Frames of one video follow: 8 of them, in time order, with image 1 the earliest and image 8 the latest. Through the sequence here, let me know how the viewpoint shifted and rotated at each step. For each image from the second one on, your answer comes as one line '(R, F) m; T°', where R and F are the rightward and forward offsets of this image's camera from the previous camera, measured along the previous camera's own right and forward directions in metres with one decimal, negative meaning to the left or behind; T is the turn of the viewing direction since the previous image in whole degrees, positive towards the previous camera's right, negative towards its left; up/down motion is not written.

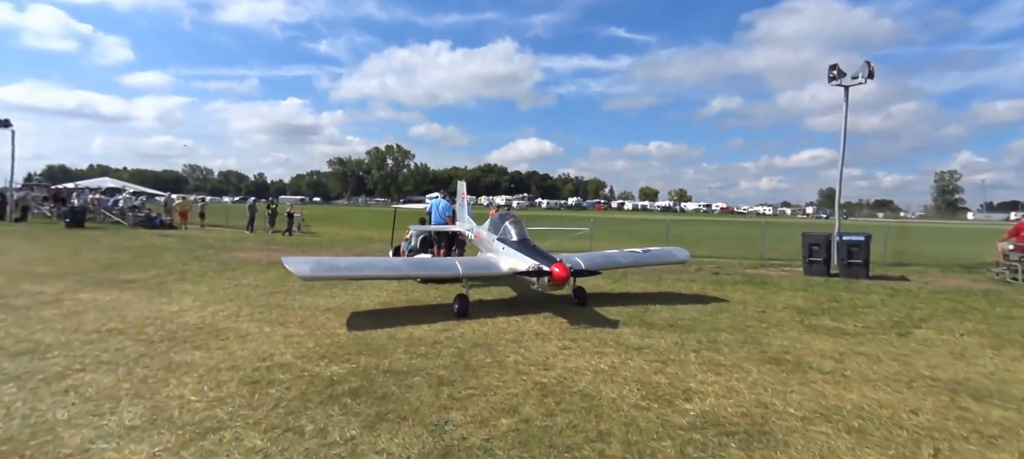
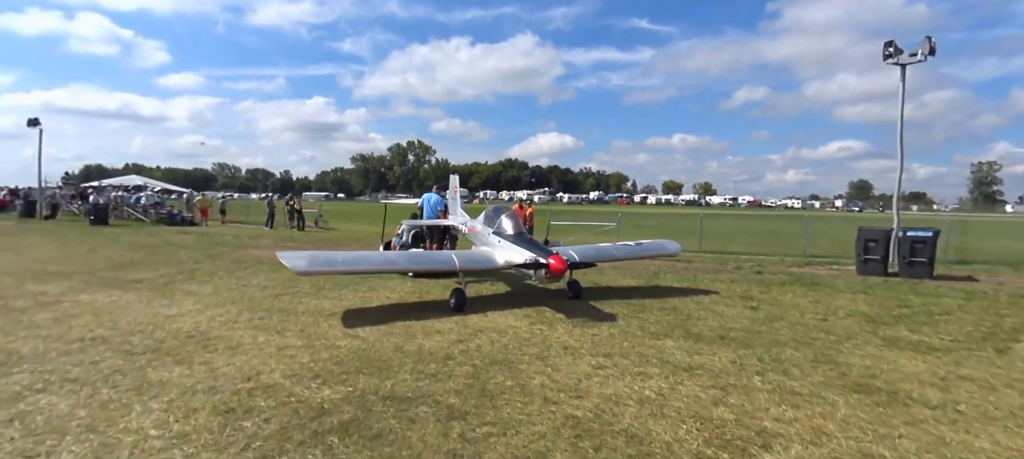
(0.0, +0.9) m; -2°
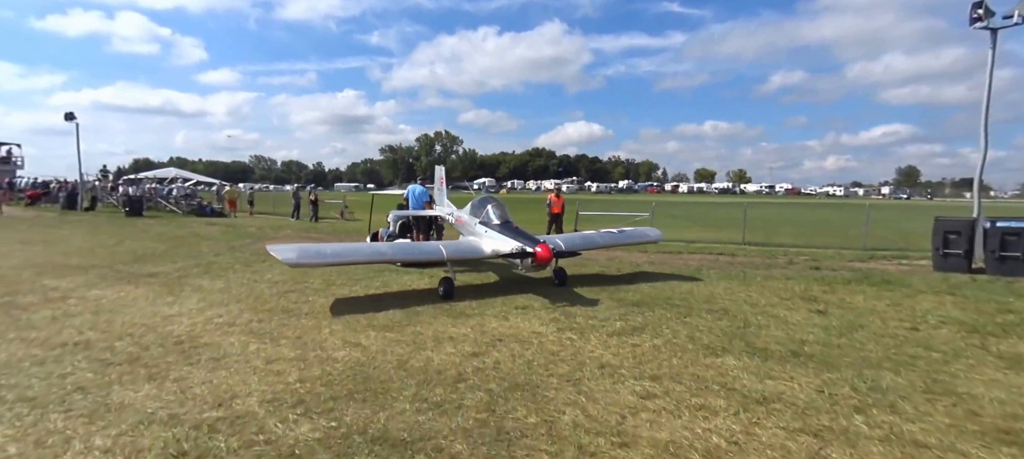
(0.0, +0.9) m; -3°
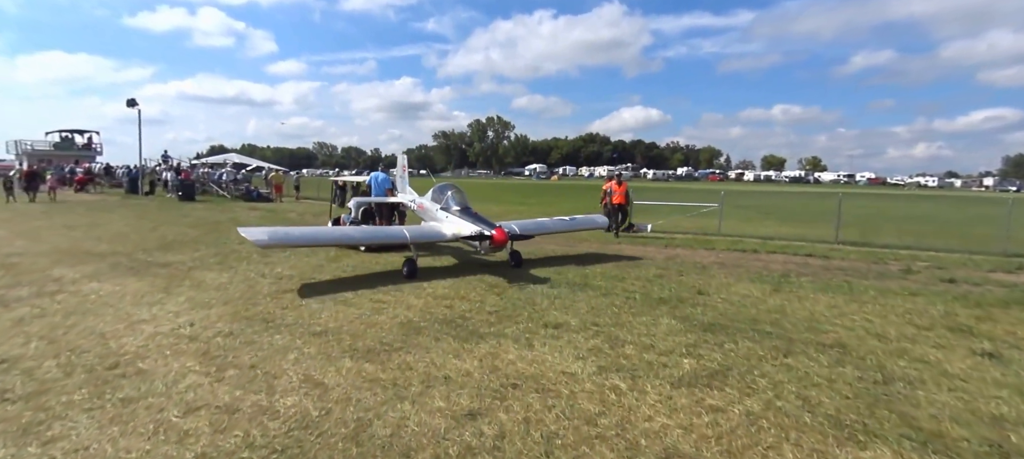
(+0.2, +1.7) m; -6°
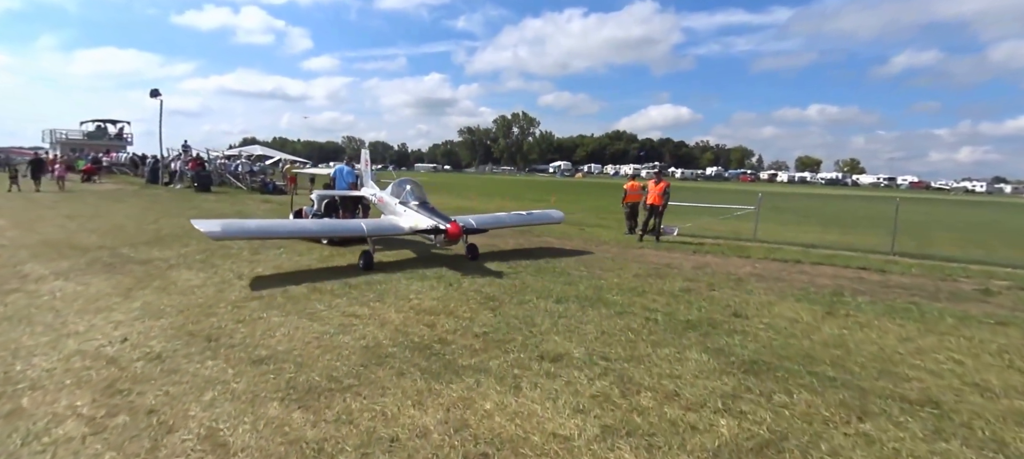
(+0.3, +1.1) m; -3°
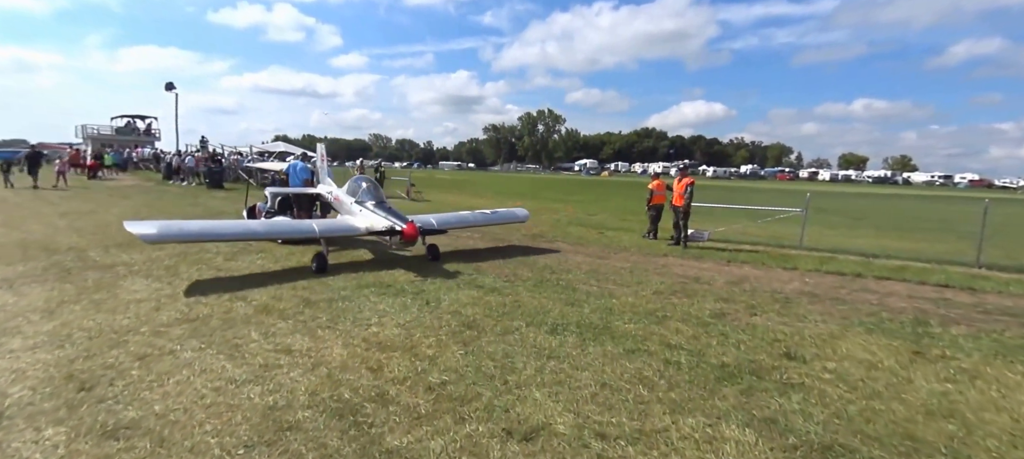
(+0.4, +1.3) m; -3°
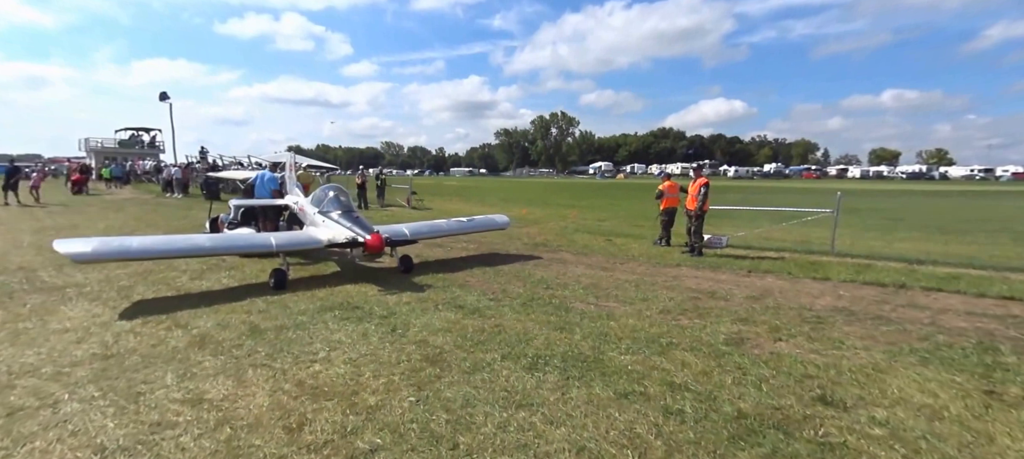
(+0.4, +0.9) m; -2°
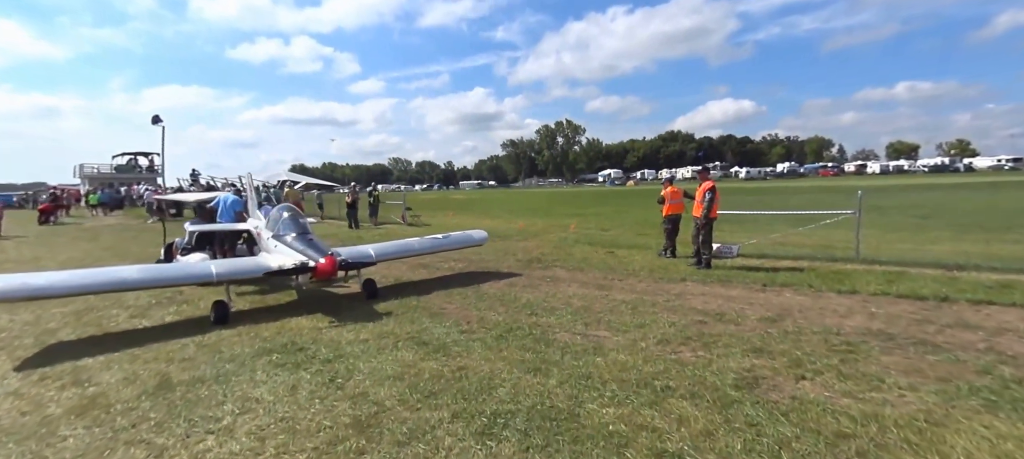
(+0.5, +0.9) m; -1°
